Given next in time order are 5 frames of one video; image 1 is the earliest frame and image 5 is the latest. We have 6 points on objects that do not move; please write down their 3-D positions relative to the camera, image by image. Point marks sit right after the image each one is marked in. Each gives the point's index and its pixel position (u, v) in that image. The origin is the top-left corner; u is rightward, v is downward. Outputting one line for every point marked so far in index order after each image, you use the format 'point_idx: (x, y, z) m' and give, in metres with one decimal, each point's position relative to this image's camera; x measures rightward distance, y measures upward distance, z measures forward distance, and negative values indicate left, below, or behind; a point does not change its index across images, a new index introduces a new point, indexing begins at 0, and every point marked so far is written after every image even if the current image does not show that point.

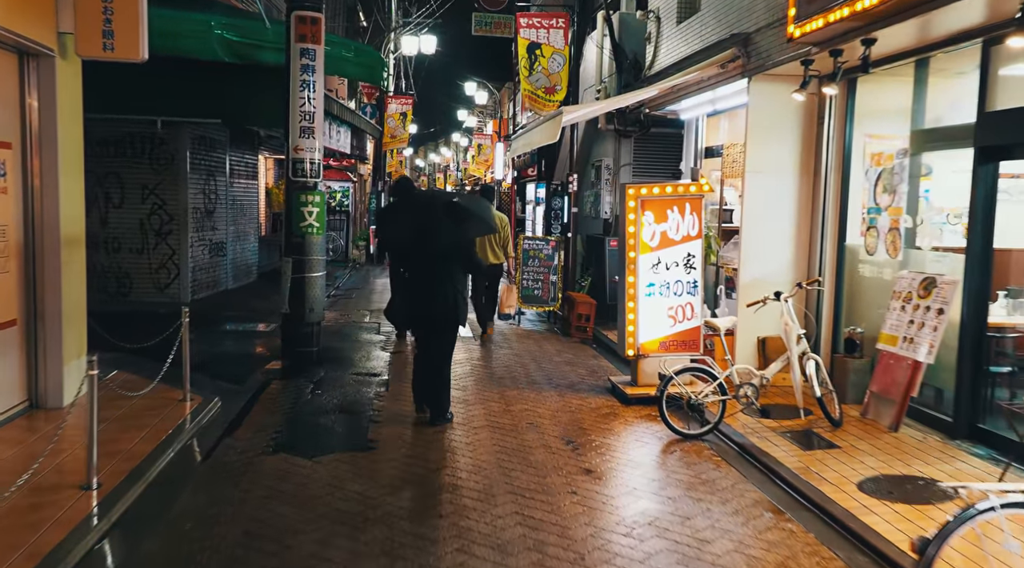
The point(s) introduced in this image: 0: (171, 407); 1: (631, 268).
0: (-3.3, -1.2, +7.6) m
1: (+1.3, +0.2, +8.5) m
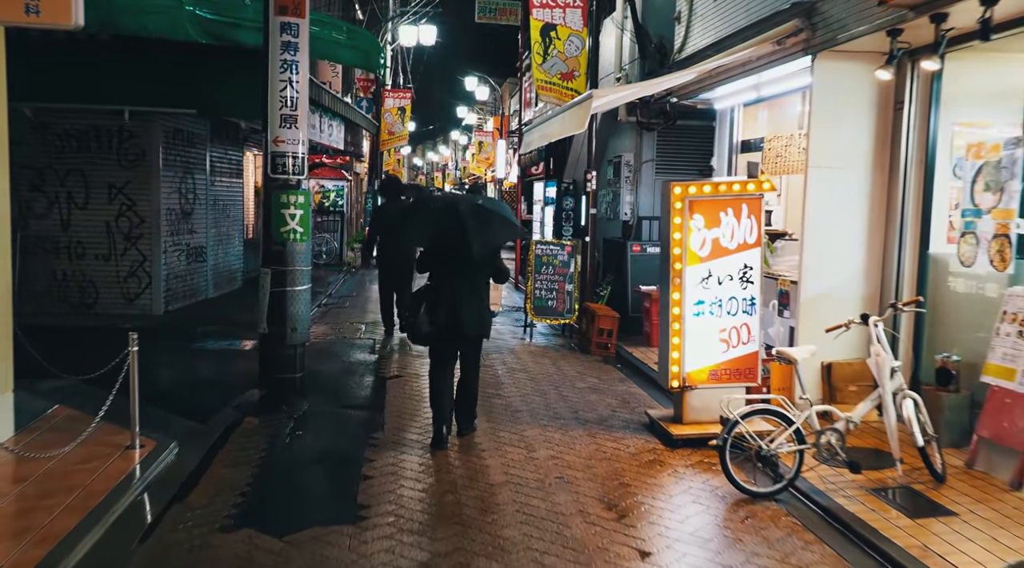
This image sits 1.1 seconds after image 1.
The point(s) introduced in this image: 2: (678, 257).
0: (-3.1, -1.3, +6.2) m
1: (+1.5, 0.0, +7.0) m
2: (+1.5, +0.3, +7.0) m
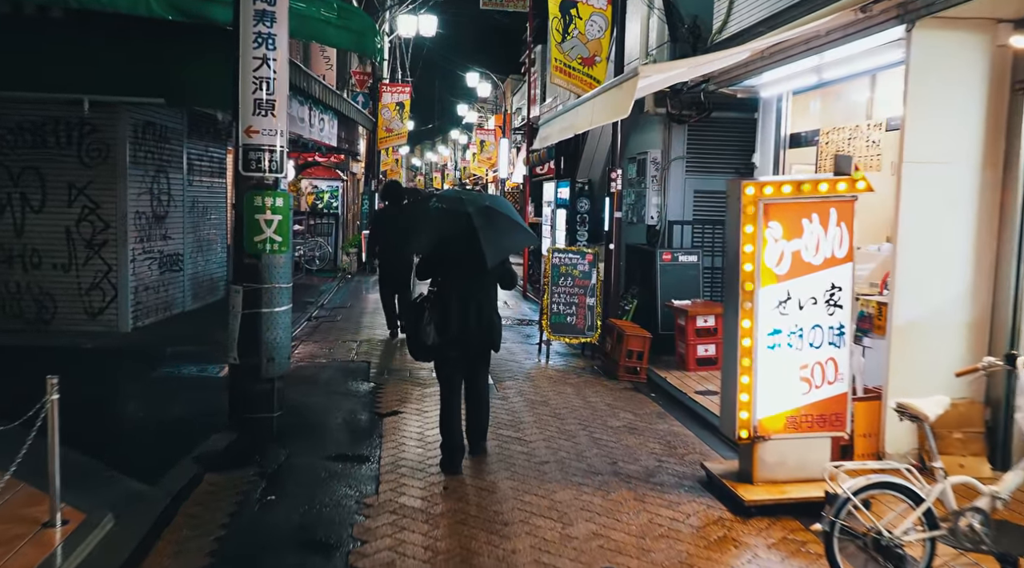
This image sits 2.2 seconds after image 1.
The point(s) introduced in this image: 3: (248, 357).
0: (-2.9, -1.5, +4.7) m
1: (+1.7, -0.2, +5.6) m
2: (+1.7, +0.1, +5.6) m
3: (-2.3, -0.6, +7.0) m
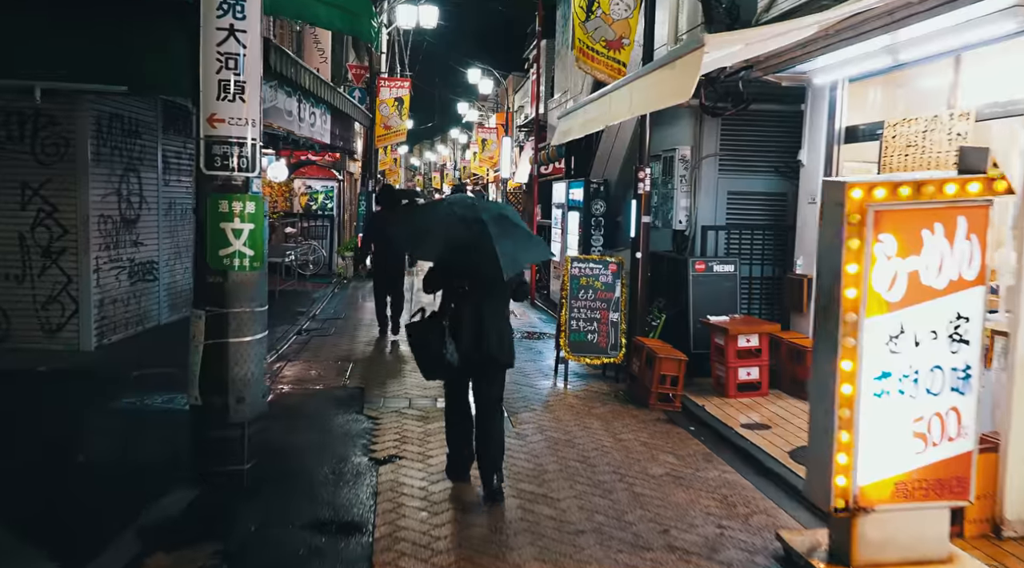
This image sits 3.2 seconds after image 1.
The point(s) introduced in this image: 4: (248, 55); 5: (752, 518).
0: (-2.7, -1.7, +3.4) m
1: (+1.8, -0.3, +4.3) m
2: (+1.8, -0.1, +4.3) m
3: (-2.2, -0.8, +5.7) m
4: (-1.9, +1.6, +5.6) m
5: (+1.7, -1.6, +5.5) m
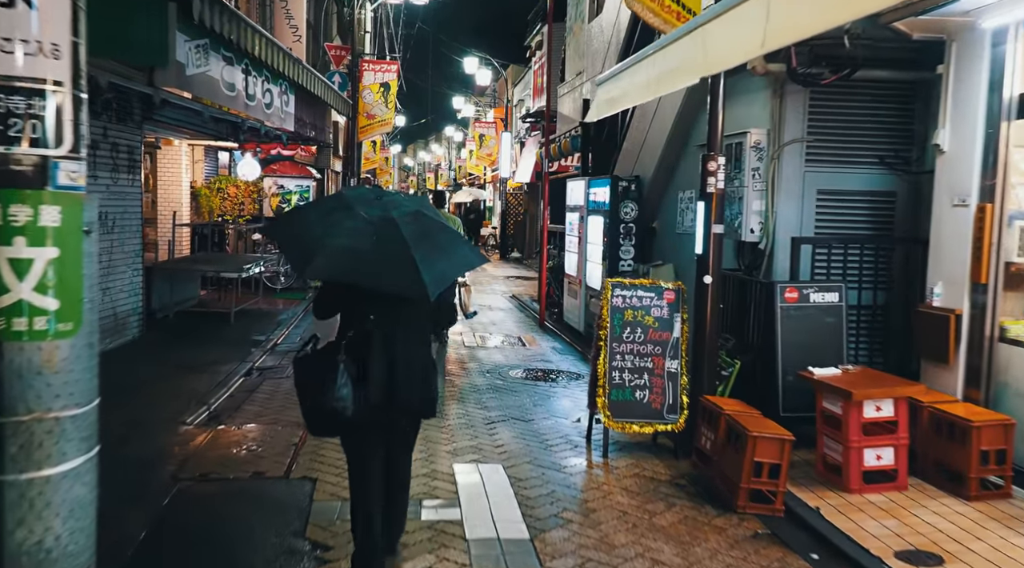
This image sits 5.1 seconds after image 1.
0: (-2.5, -2.0, +0.6) m
1: (+2.0, -0.6, +1.6) m
2: (+2.0, -0.4, +1.5) m
3: (-2.0, -1.1, +3.0) m
4: (-1.7, +1.3, +2.8) m
5: (+1.8, -1.9, +2.7) m
